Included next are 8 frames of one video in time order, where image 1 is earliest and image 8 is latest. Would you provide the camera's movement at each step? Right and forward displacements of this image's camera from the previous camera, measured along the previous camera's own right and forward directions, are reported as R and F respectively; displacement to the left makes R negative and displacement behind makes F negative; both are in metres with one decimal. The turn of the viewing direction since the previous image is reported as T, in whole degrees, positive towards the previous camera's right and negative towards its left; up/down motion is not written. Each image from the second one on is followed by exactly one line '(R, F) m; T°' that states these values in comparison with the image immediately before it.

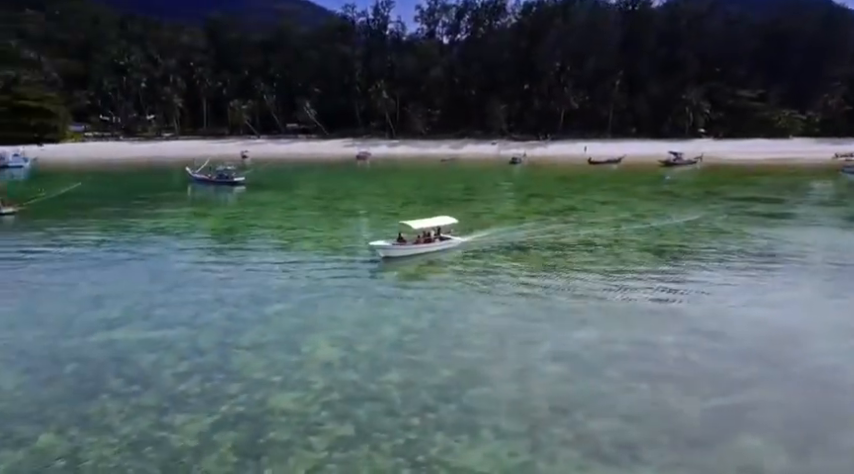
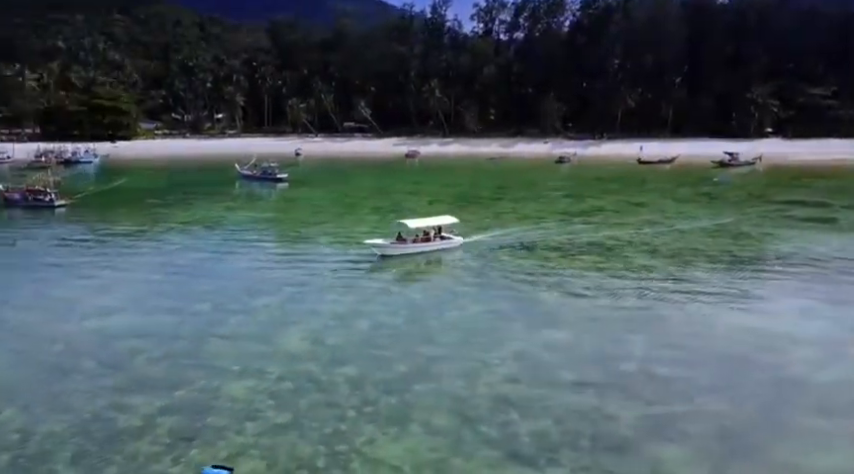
(+2.9, -0.3) m; -6°
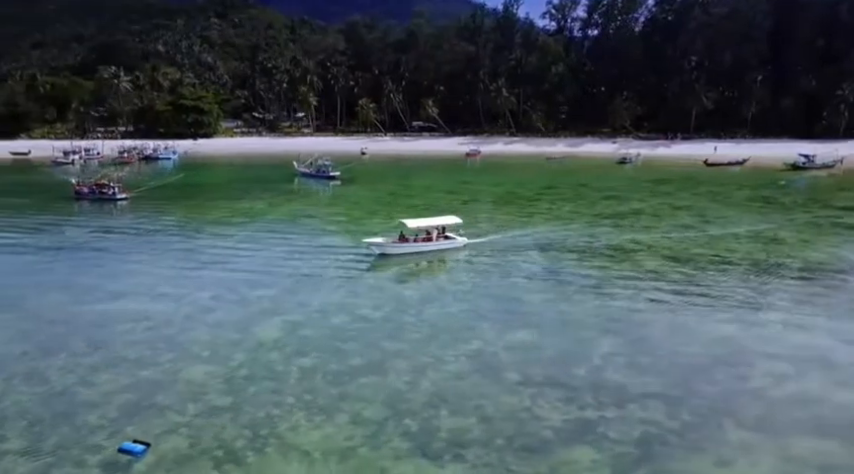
(+3.5, -0.3) m; -7°
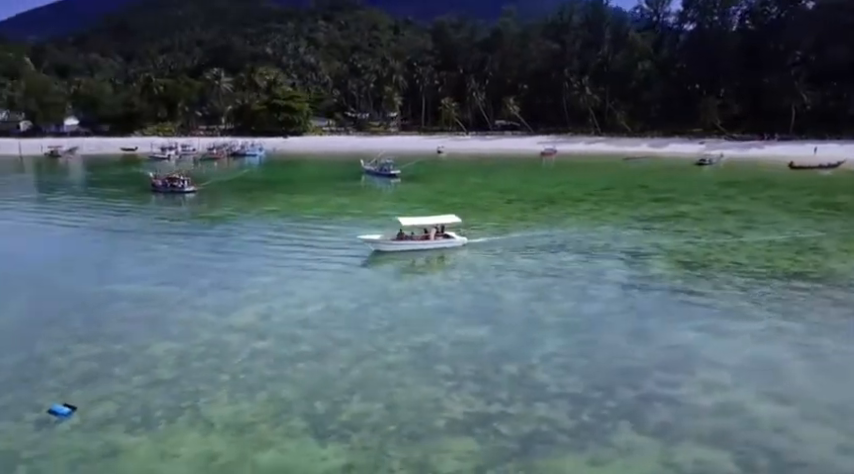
(+4.5, -0.4) m; -9°
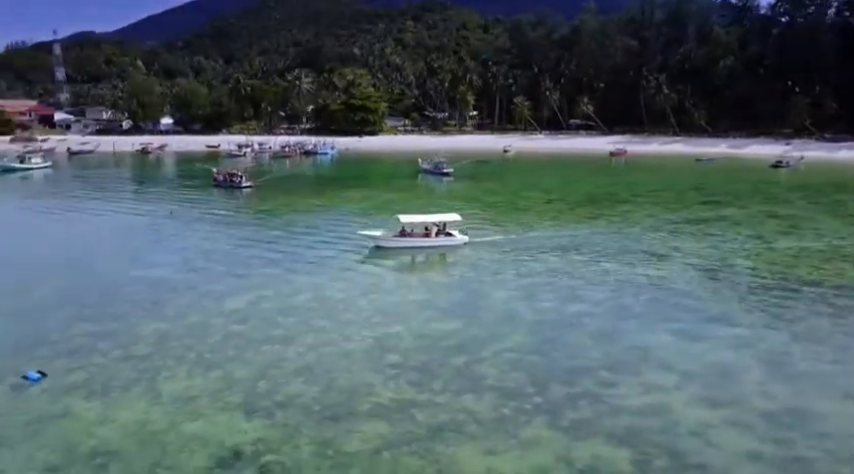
(+3.9, -0.5) m; -8°
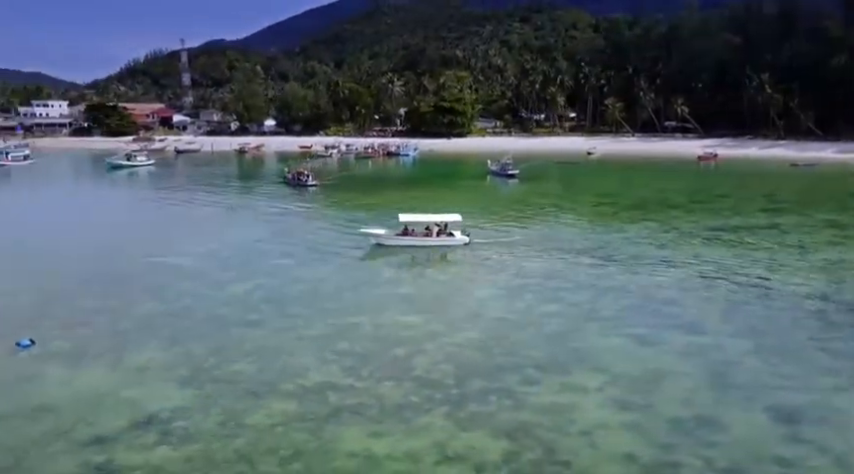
(+4.7, -0.5) m; -9°
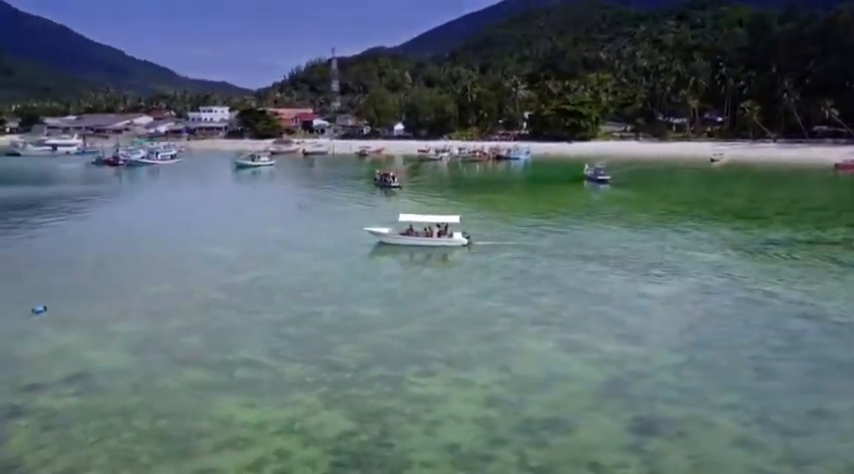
(+6.6, -0.4) m; -13°
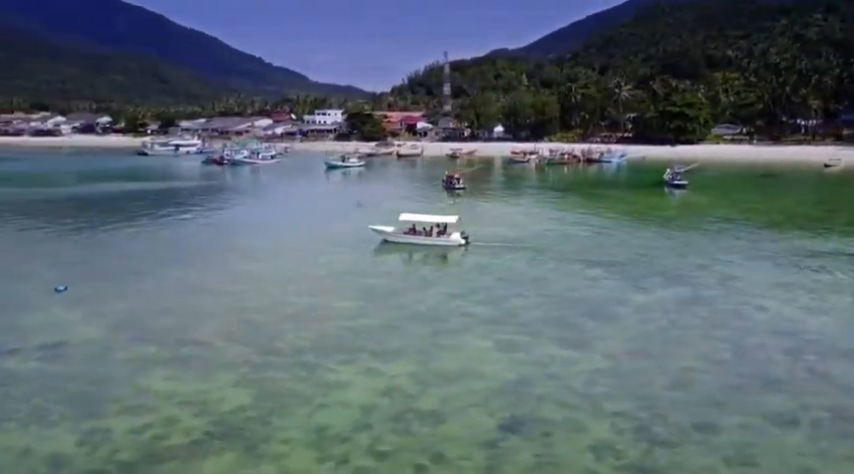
(+5.5, -0.3) m; -11°
